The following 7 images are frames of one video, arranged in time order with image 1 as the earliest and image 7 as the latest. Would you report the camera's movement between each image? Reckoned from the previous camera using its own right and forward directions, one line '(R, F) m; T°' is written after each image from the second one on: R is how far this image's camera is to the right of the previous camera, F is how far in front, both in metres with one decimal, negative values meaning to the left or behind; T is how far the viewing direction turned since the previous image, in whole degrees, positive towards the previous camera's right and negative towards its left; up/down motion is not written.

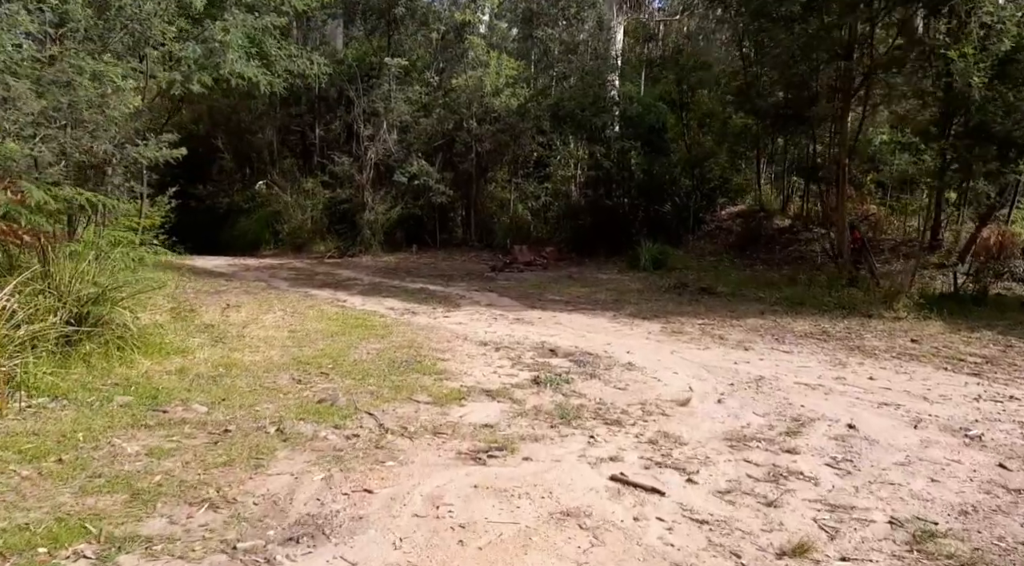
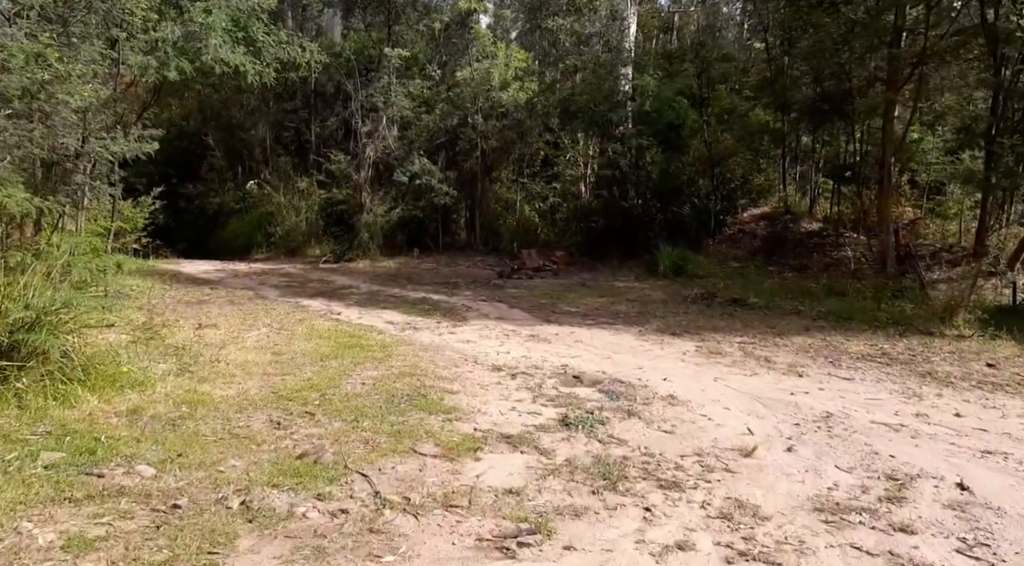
(-0.1, +0.9) m; 0°
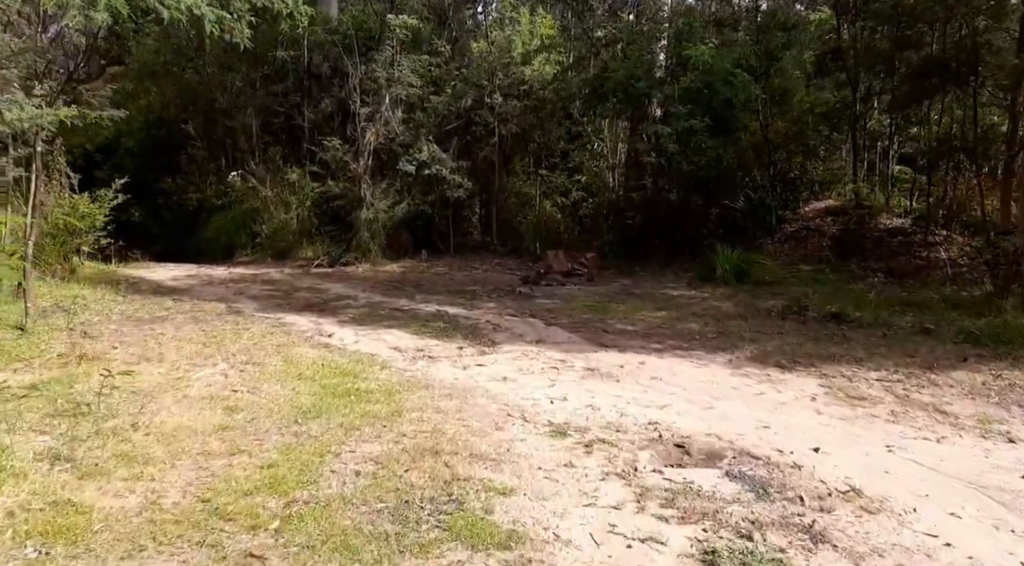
(-0.3, +1.8) m; 0°
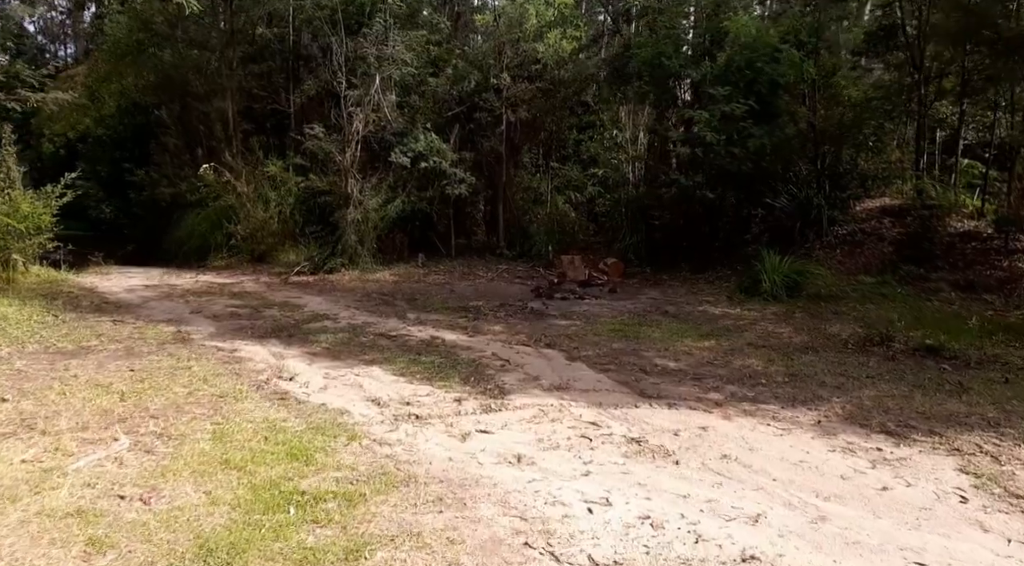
(-0.1, +1.4) m; 0°
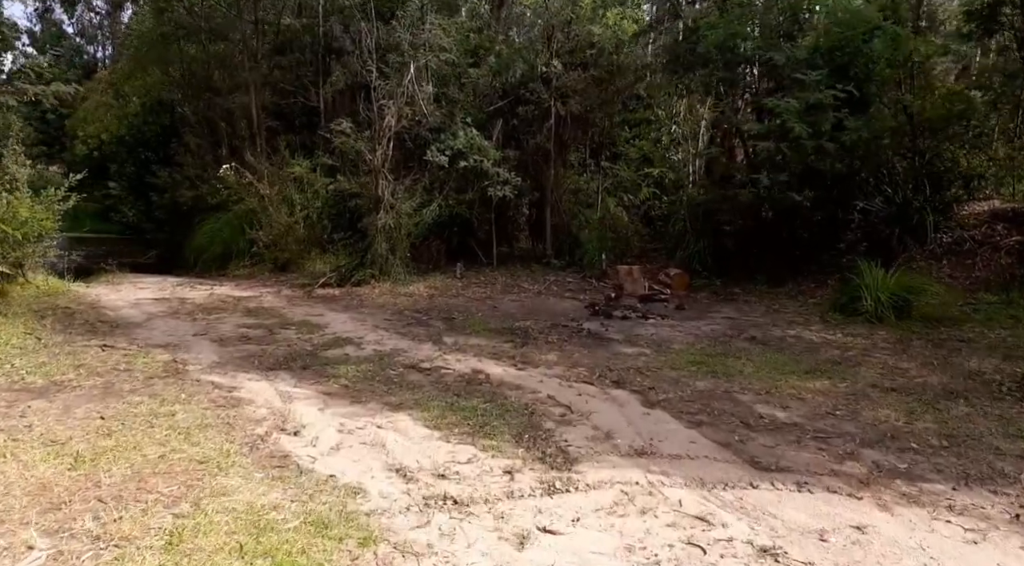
(-0.2, +1.1) m; -3°
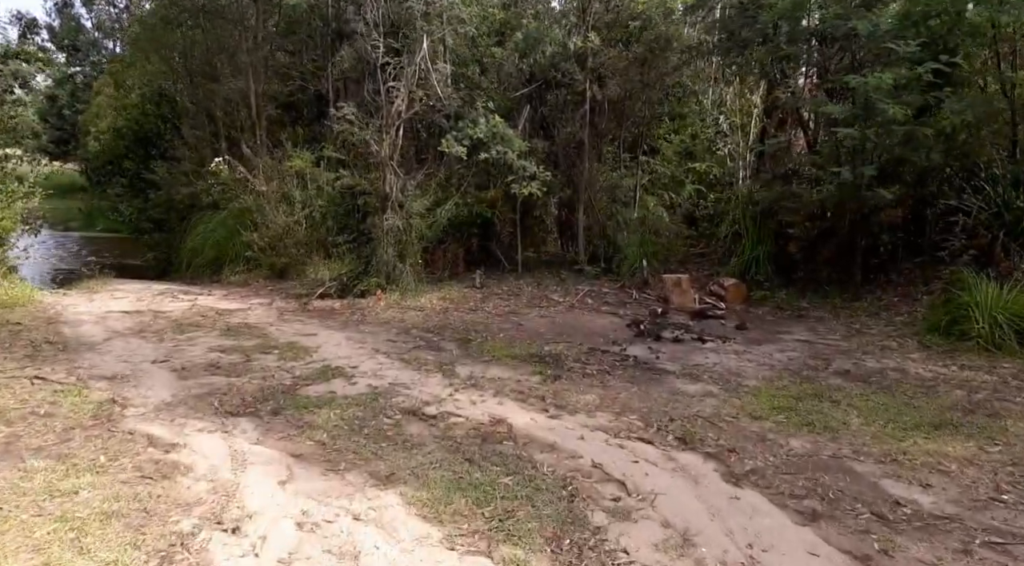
(0.0, +1.2) m; -2°
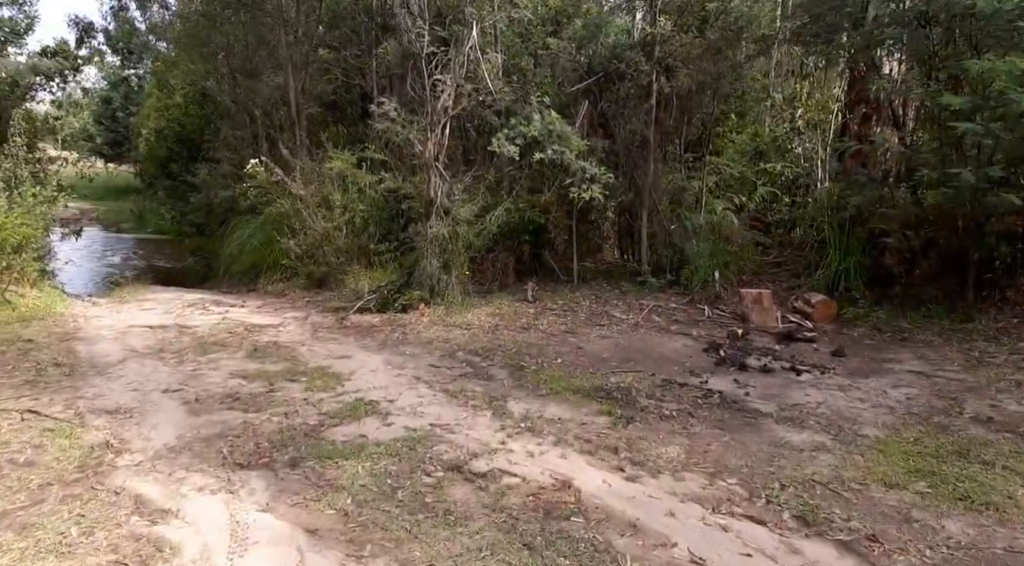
(-0.1, +0.7) m; -4°
